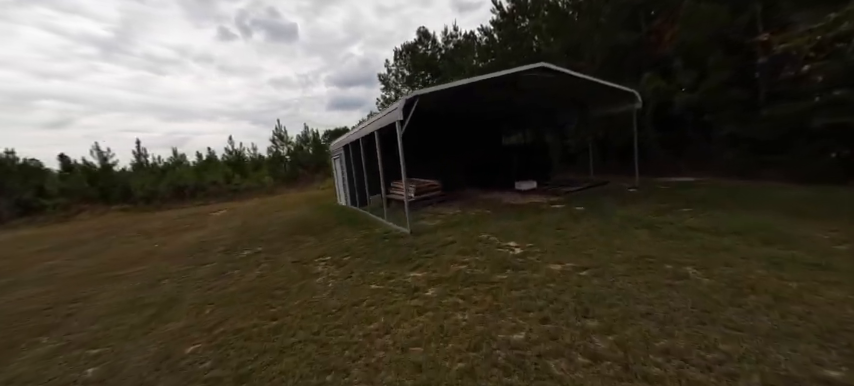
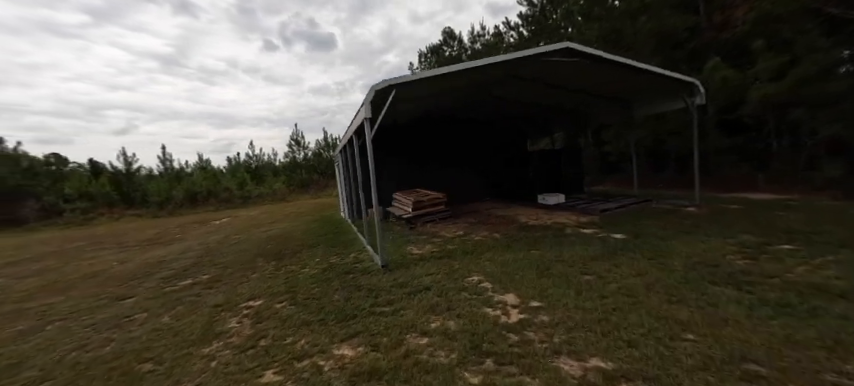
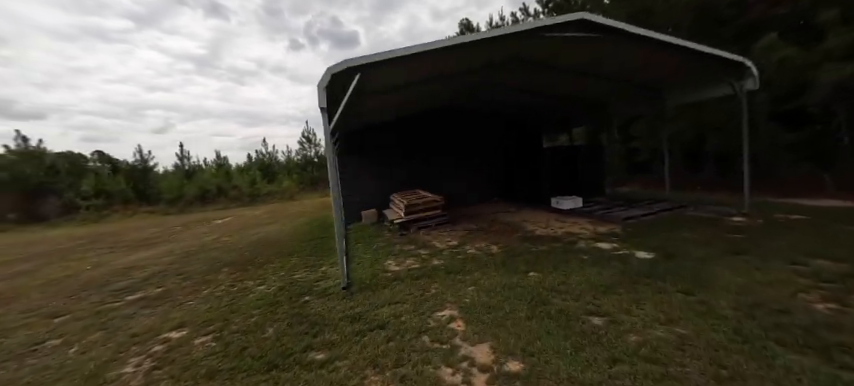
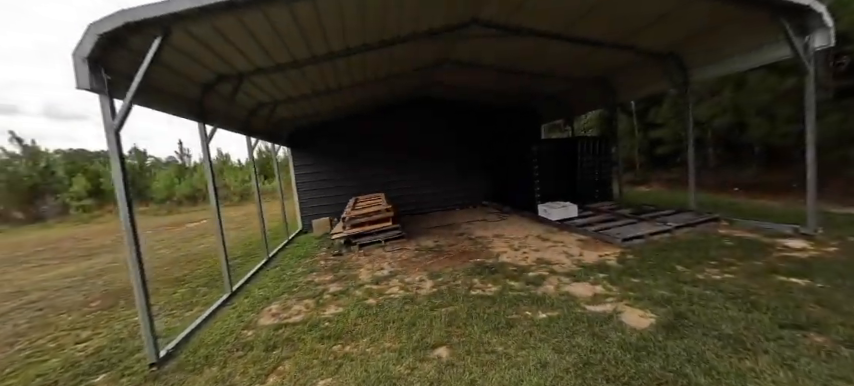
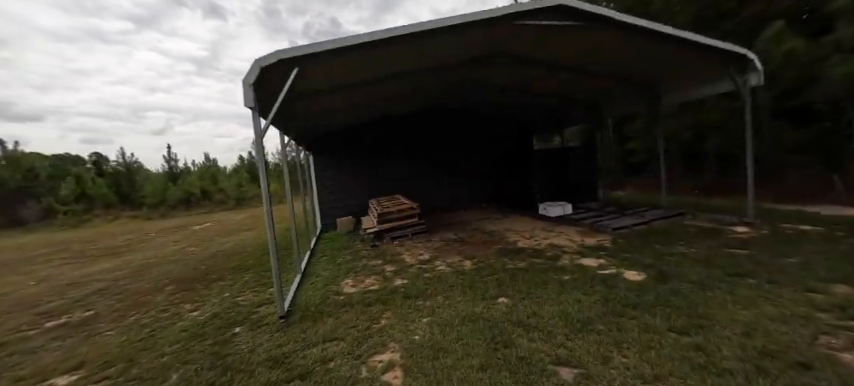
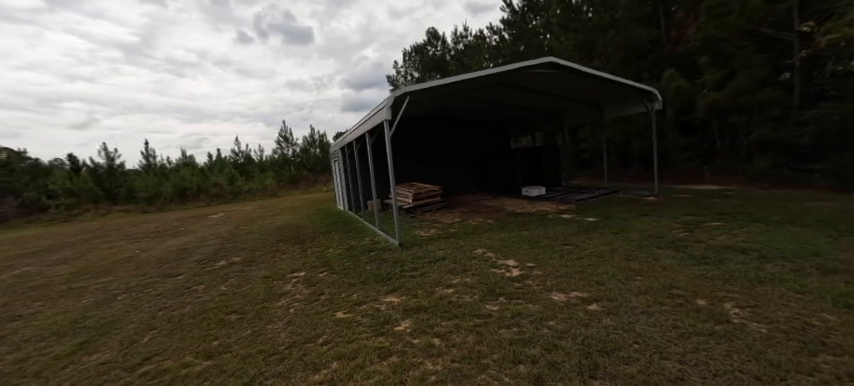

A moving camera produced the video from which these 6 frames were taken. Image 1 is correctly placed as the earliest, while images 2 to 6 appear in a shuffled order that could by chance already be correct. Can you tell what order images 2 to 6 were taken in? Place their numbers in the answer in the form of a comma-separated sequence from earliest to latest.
6, 2, 3, 5, 4
